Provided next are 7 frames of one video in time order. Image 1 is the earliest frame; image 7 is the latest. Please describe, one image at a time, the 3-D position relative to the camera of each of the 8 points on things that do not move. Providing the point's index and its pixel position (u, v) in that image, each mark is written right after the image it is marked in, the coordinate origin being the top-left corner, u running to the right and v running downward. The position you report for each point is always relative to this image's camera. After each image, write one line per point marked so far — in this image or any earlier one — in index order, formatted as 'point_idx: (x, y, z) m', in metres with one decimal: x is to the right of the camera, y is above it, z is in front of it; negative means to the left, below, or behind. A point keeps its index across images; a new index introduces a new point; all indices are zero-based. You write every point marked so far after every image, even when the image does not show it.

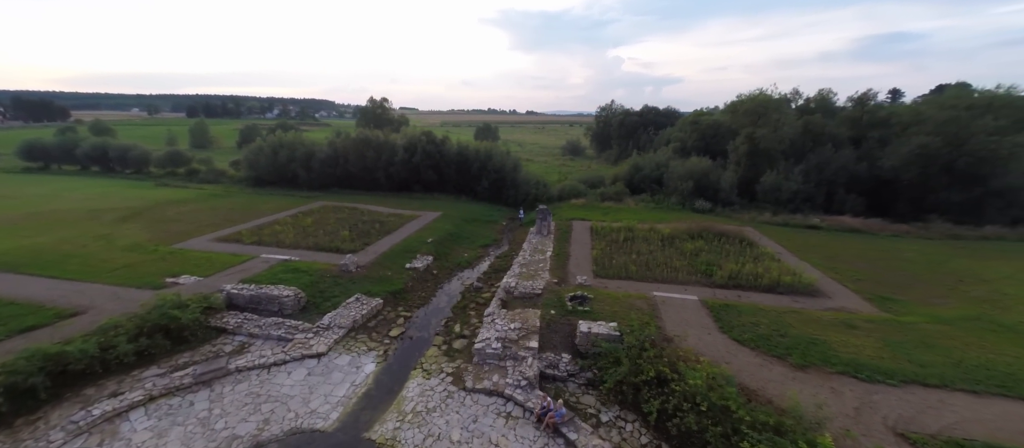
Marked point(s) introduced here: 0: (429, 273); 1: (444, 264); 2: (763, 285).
0: (-4.4, -2.5, +18.2) m
1: (-3.7, -2.2, +19.5) m
2: (+10.7, -2.6, +15.0) m
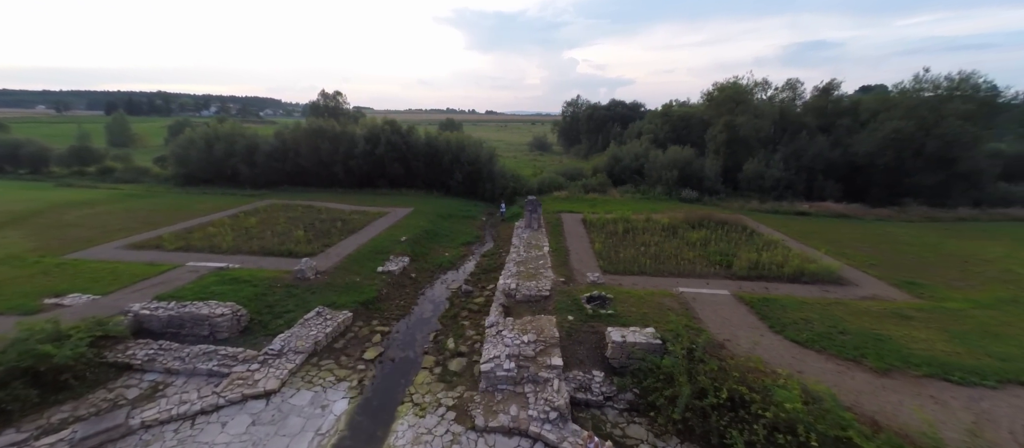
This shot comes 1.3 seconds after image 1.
0: (-4.7, -2.3, +15.2) m
1: (-4.2, -1.9, +16.6) m
2: (+10.7, -2.0, +13.7) m
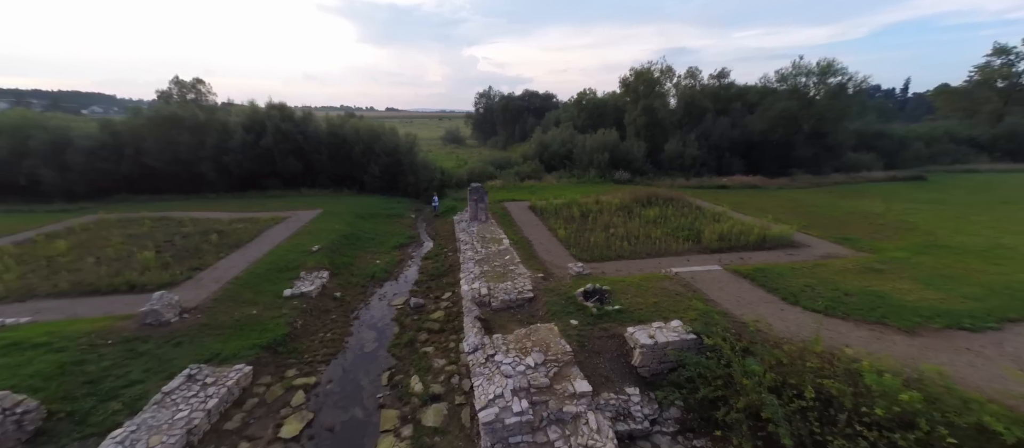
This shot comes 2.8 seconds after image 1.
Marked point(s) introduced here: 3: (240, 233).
0: (-6.0, -2.4, +11.3) m
1: (-5.9, -2.0, +12.7) m
2: (+9.2, -0.7, +13.5) m
3: (-11.7, -0.4, +15.2) m
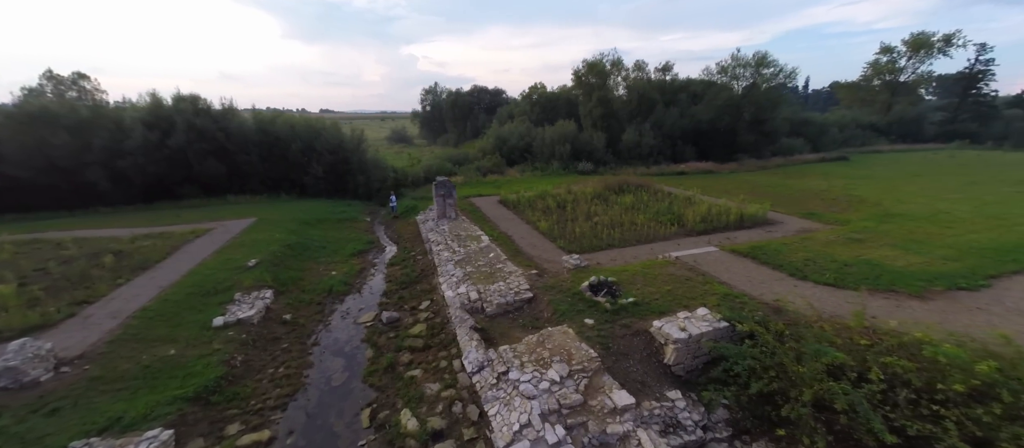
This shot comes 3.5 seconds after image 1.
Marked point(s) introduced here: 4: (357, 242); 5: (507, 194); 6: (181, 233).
0: (-6.2, -2.5, +9.1) m
1: (-6.3, -2.2, +10.6) m
2: (+8.4, 0.0, +13.4) m
3: (-12.5, -0.9, +12.2) m
4: (-6.7, -0.8, +15.2) m
5: (-0.3, +1.6, +19.2) m
6: (-13.2, -0.4, +14.2) m
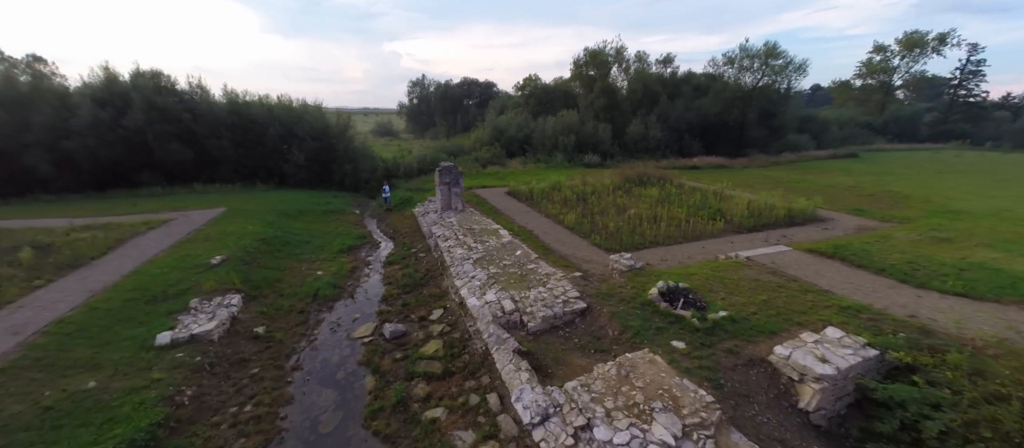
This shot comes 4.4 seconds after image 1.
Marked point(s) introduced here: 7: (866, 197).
0: (-5.4, -2.3, +6.9) m
1: (-5.5, -1.9, +8.4) m
2: (+9.0, +0.2, +11.8) m
3: (-11.8, -0.6, +9.7) m
4: (-6.1, -0.5, +13.0) m
5: (+0.2, +1.9, +17.2) m
6: (-12.6, 0.0, +11.7) m
7: (+15.8, +1.2, +15.7) m
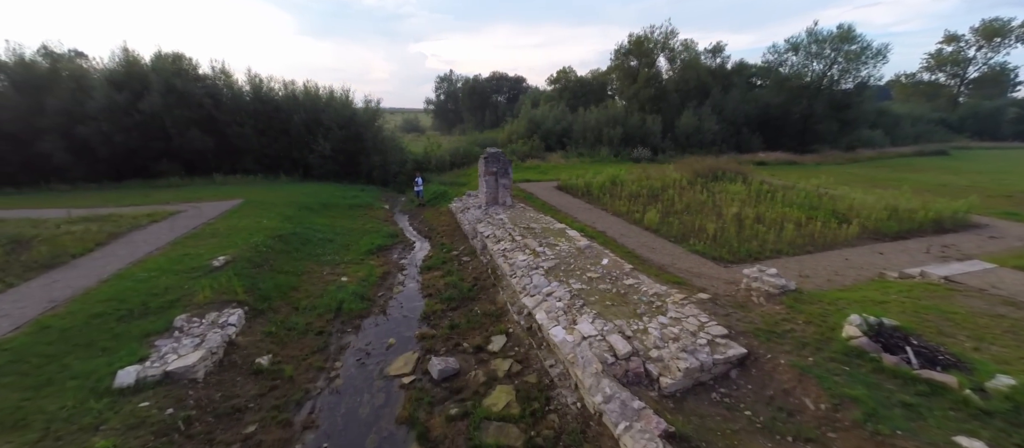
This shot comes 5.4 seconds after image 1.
0: (-4.0, -2.1, +5.0) m
1: (-4.1, -1.8, +6.5) m
2: (+10.7, 0.0, +9.1) m
3: (-10.2, -0.4, +8.2) m
4: (-4.3, -0.4, +11.1) m
5: (+2.2, +1.9, +15.0) m
6: (-10.9, +0.2, +10.2) m
7: (+17.7, +0.9, +12.7) m
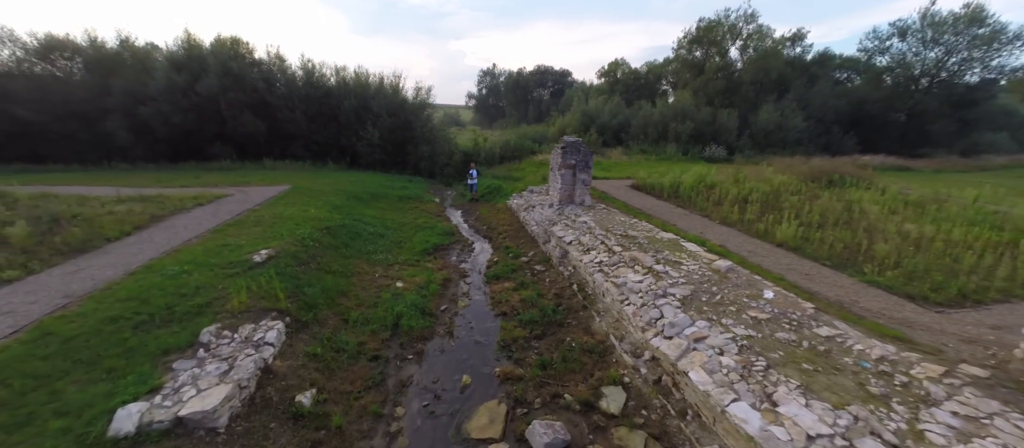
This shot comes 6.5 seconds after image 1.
0: (-2.6, -2.0, +3.7) m
1: (-2.5, -1.7, +5.1) m
2: (+12.5, -0.7, +6.4) m
3: (-8.4, +0.1, +7.4) m
4: (-2.3, -0.2, +9.8) m
5: (+4.7, +1.7, +13.0) m
6: (-8.8, +0.8, +9.4) m
7: (+19.8, -0.2, +9.2) m
